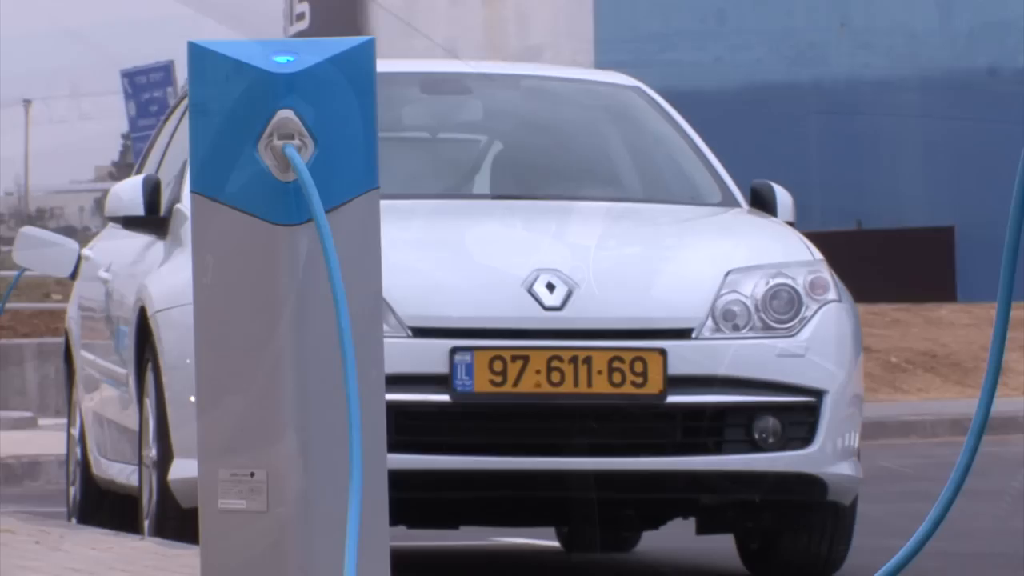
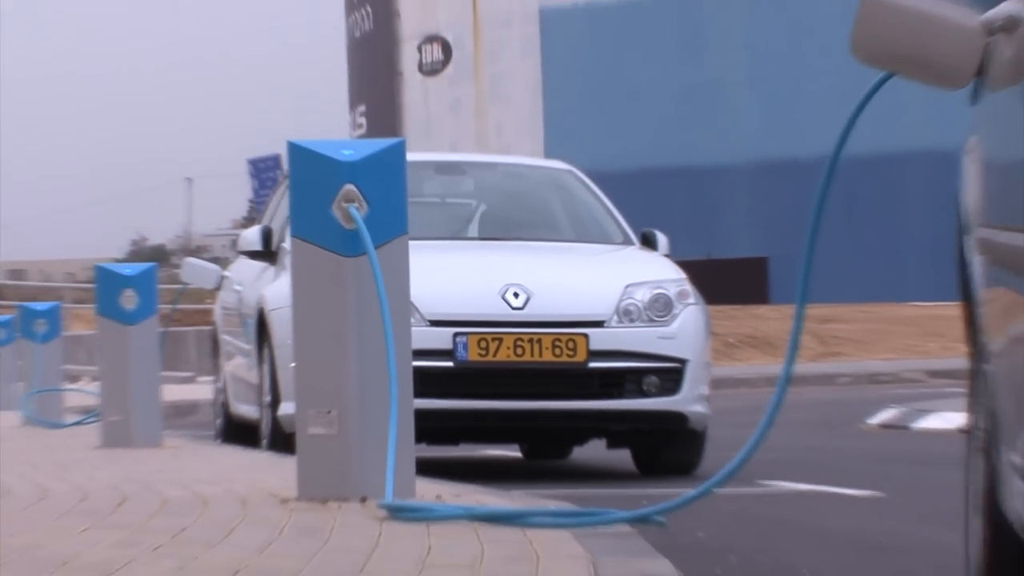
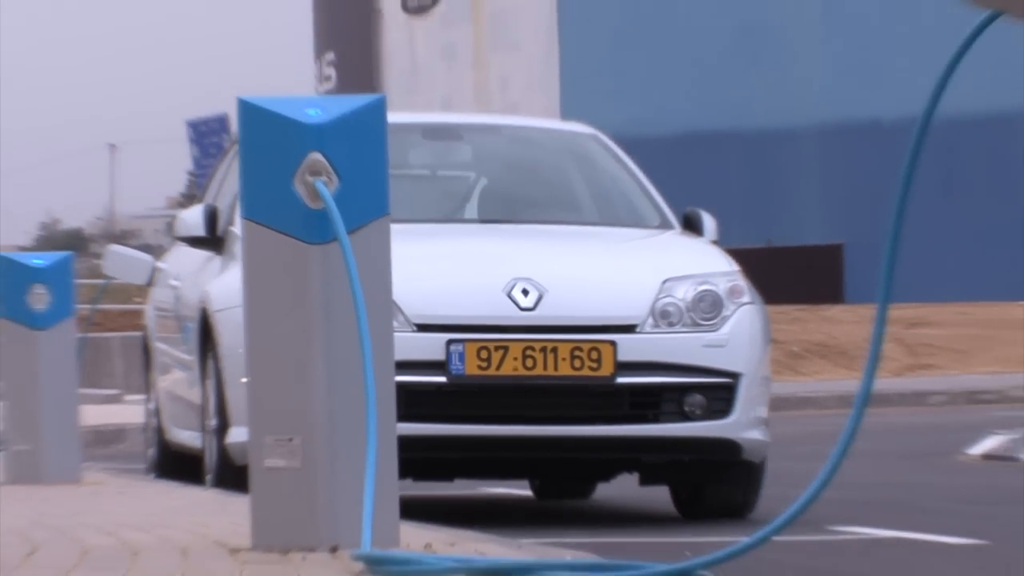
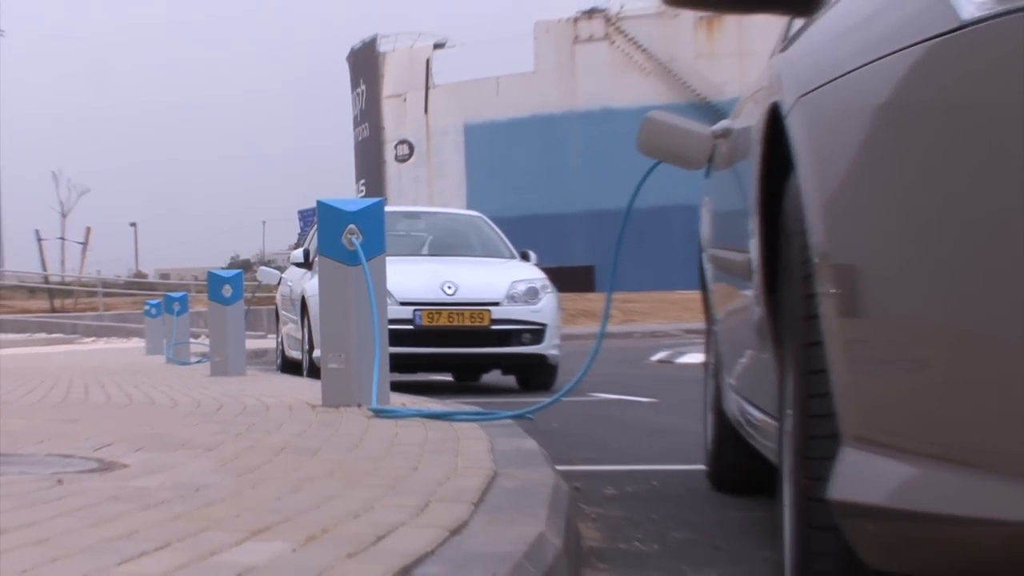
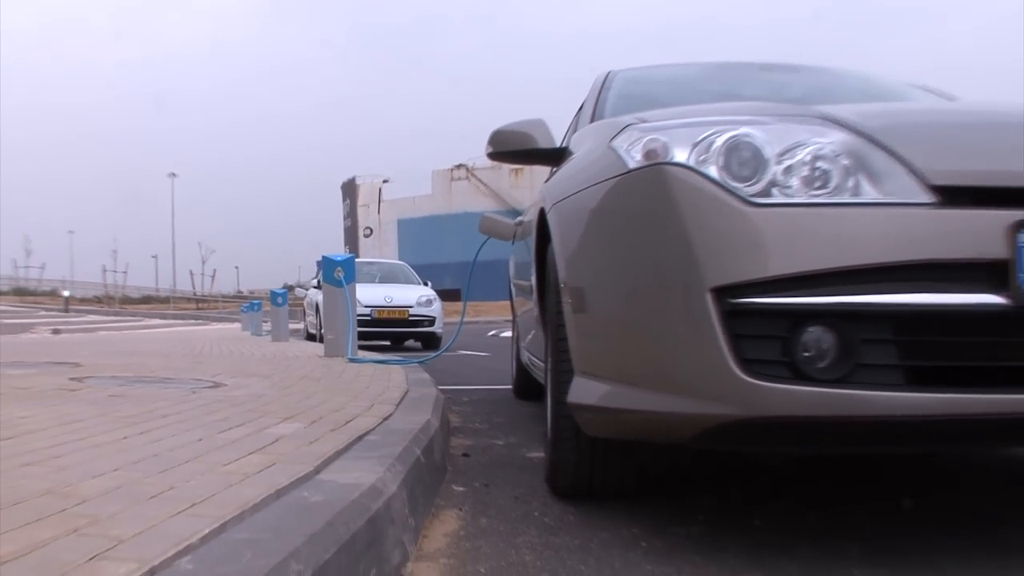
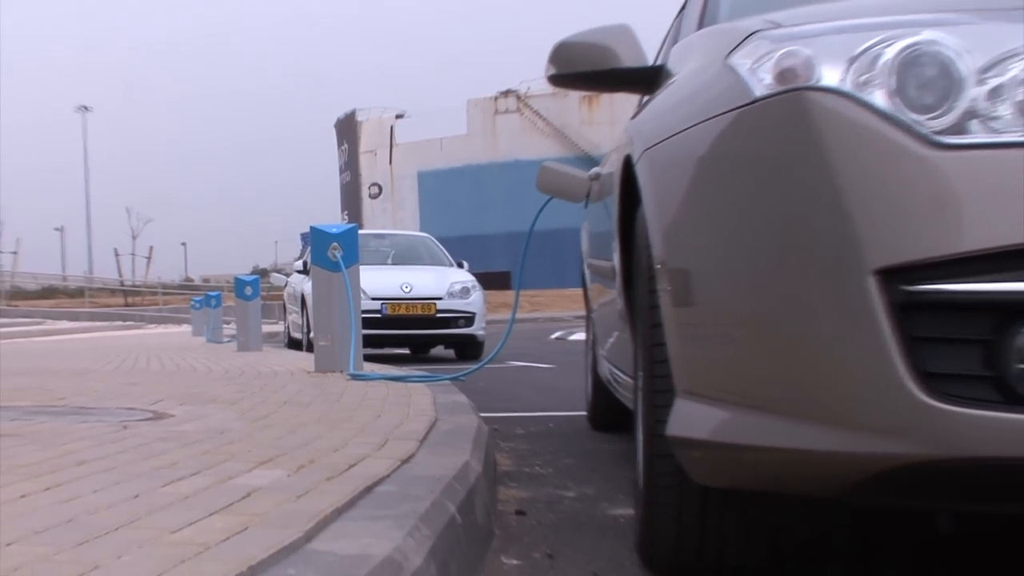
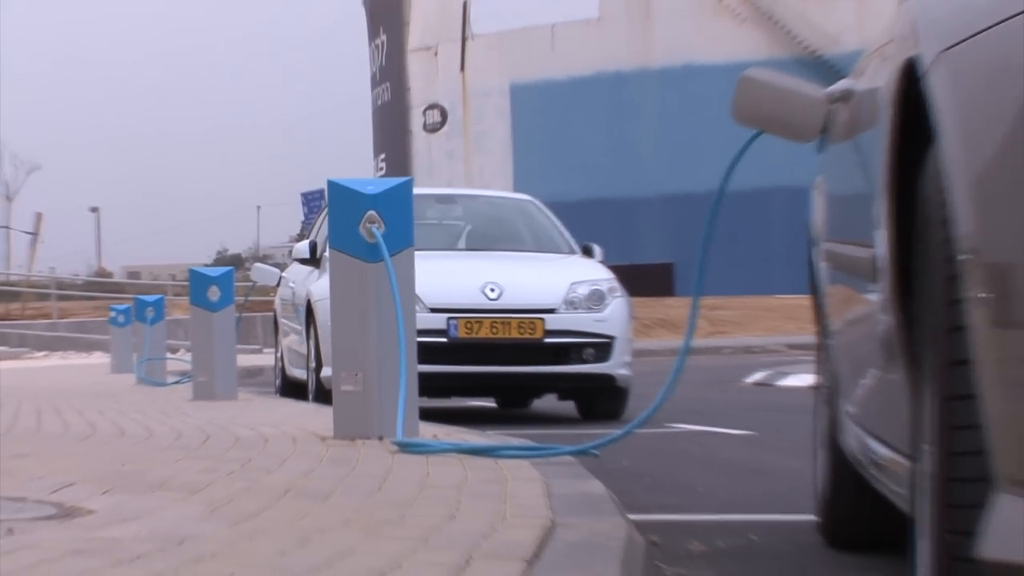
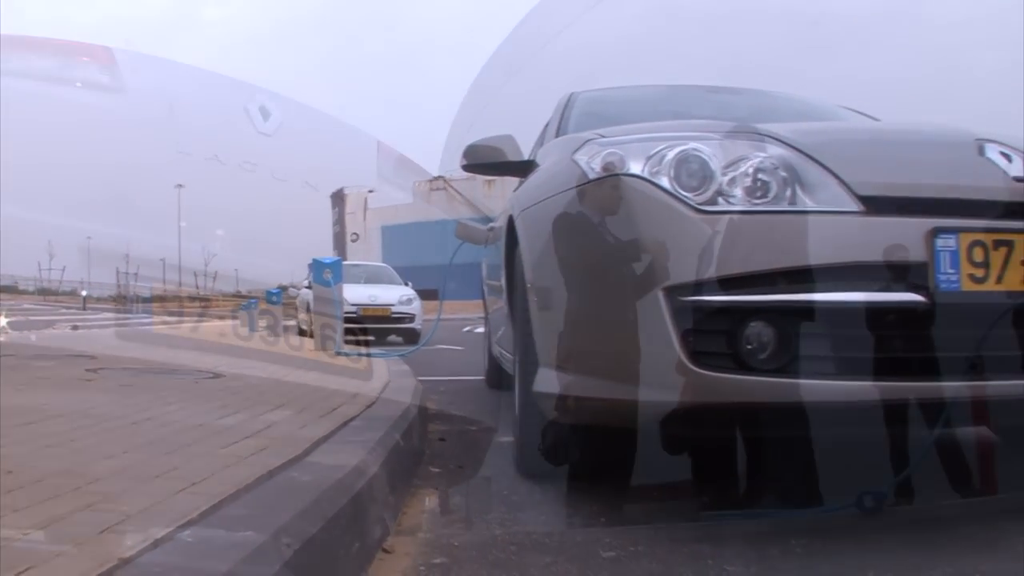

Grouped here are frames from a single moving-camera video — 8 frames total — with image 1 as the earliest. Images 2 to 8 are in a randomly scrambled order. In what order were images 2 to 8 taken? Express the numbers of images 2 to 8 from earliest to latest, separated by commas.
3, 2, 7, 4, 6, 5, 8
